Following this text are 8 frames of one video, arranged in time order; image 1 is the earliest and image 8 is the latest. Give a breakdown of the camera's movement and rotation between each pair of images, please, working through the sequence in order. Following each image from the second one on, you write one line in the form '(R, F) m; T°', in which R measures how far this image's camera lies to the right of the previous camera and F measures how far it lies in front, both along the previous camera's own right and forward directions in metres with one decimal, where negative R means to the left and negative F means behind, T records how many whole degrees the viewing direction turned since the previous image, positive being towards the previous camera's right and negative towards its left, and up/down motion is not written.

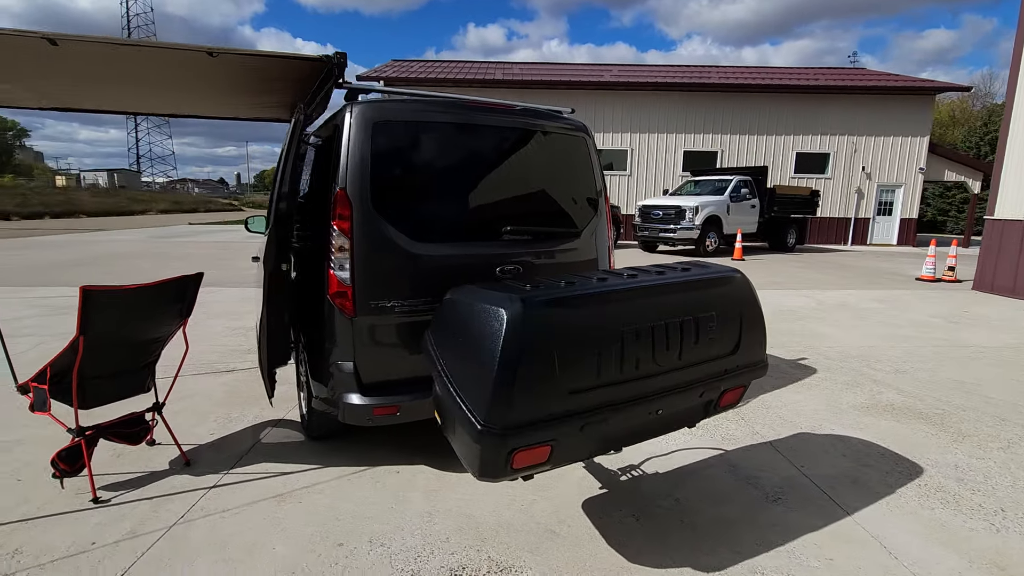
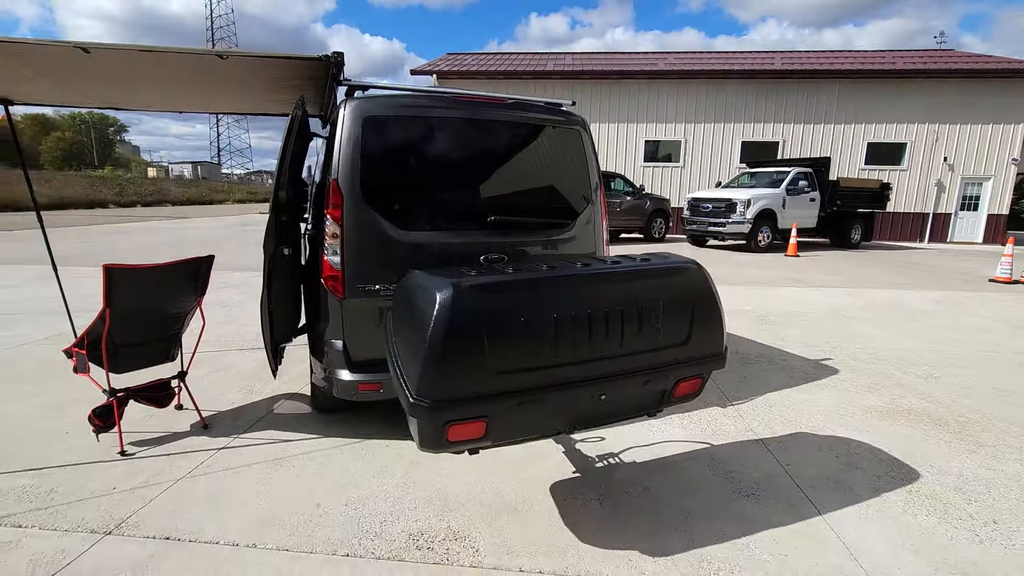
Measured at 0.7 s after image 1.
(+0.4, -0.1) m; -6°
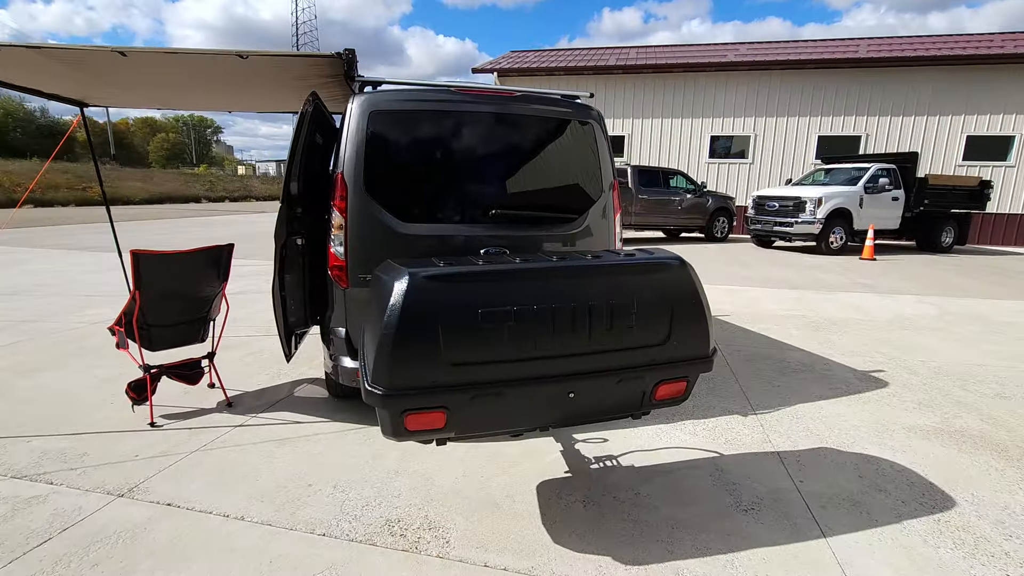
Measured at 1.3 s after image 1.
(+0.3, 0.0) m; -7°
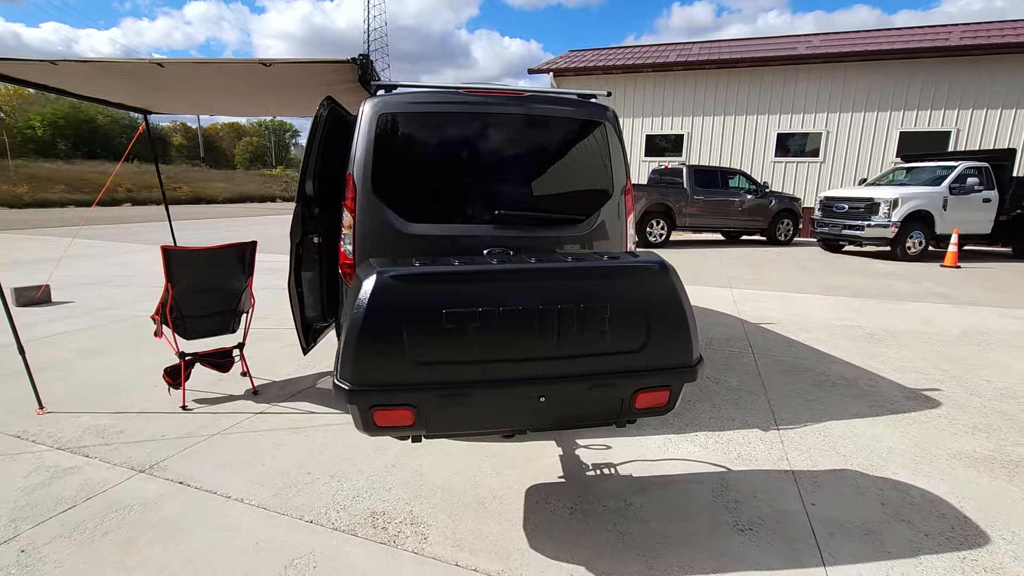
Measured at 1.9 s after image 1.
(+0.3, 0.0) m; -7°
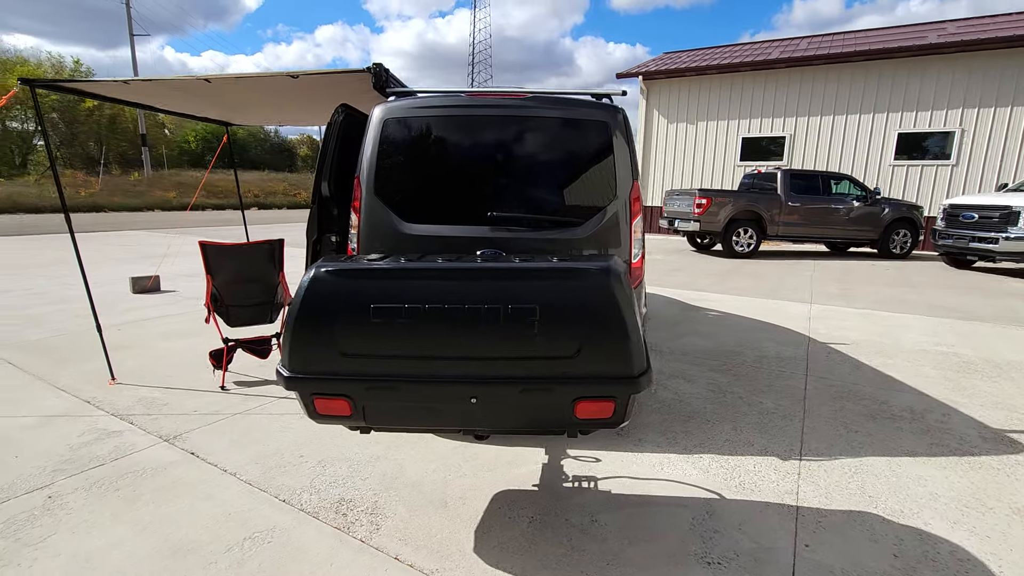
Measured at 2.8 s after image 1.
(+0.5, +0.1) m; -11°
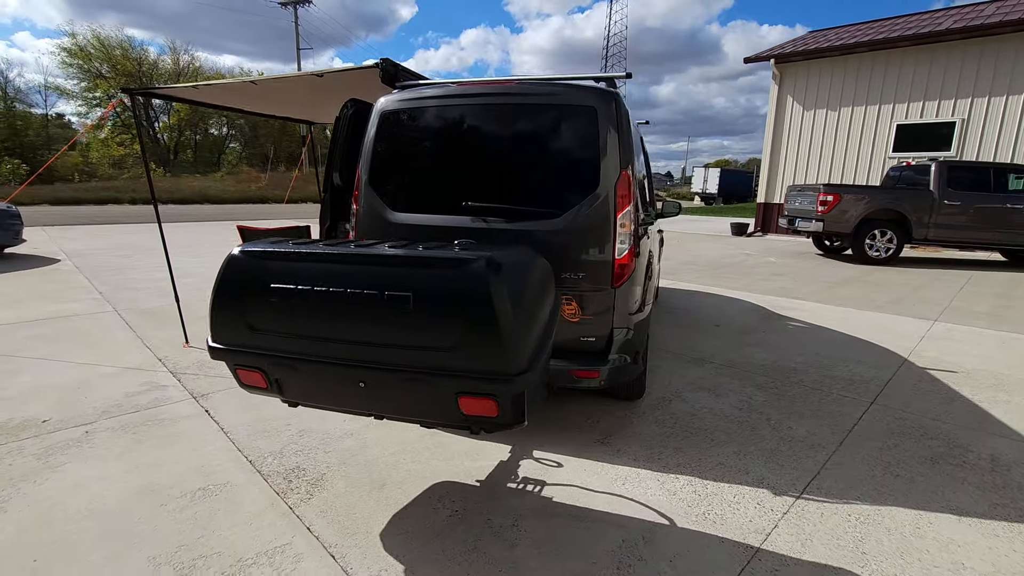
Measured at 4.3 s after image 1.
(+0.8, +0.2) m; -14°
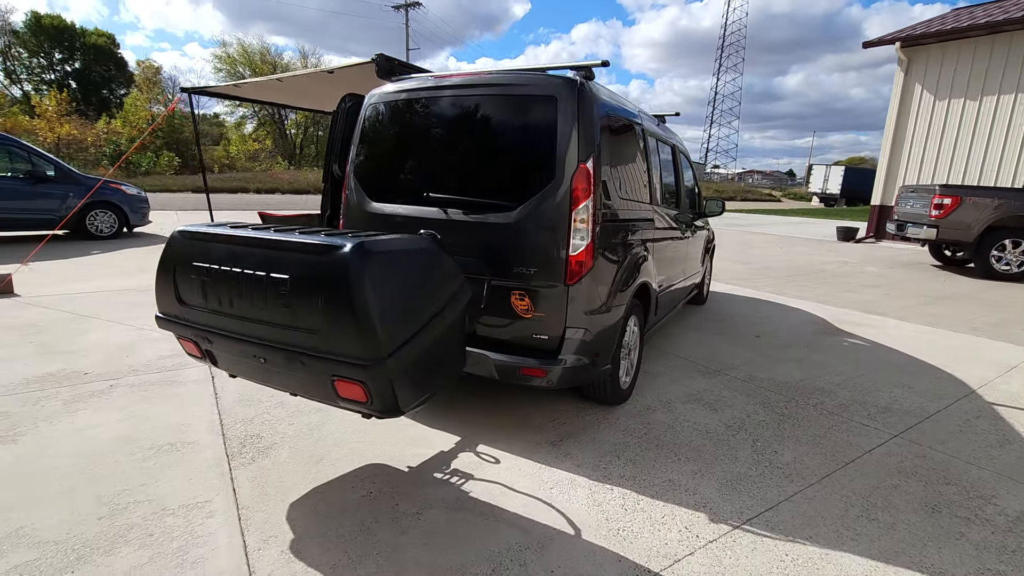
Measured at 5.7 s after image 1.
(+0.7, +0.1) m; -11°
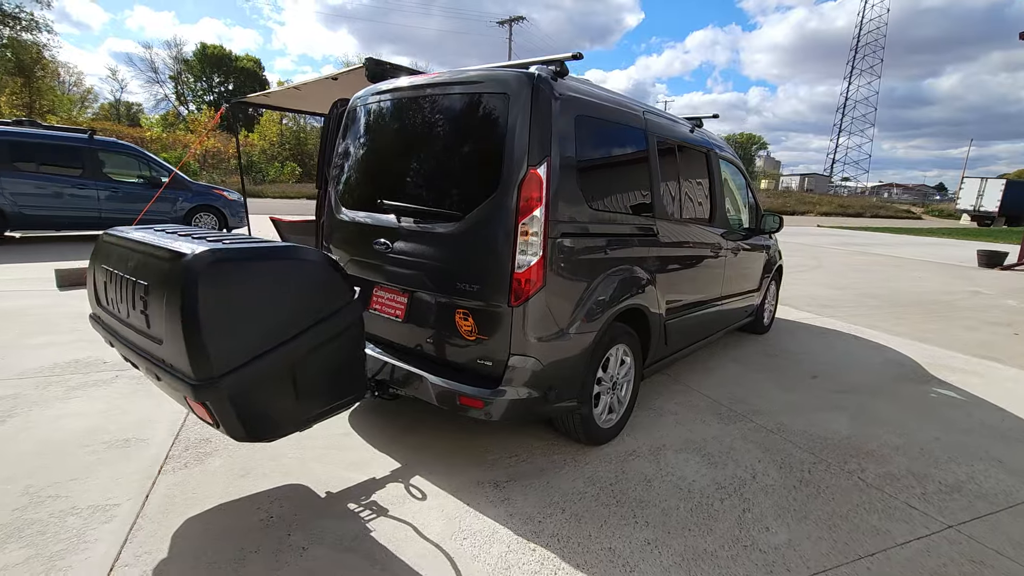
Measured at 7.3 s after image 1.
(+0.7, +0.3) m; -11°
